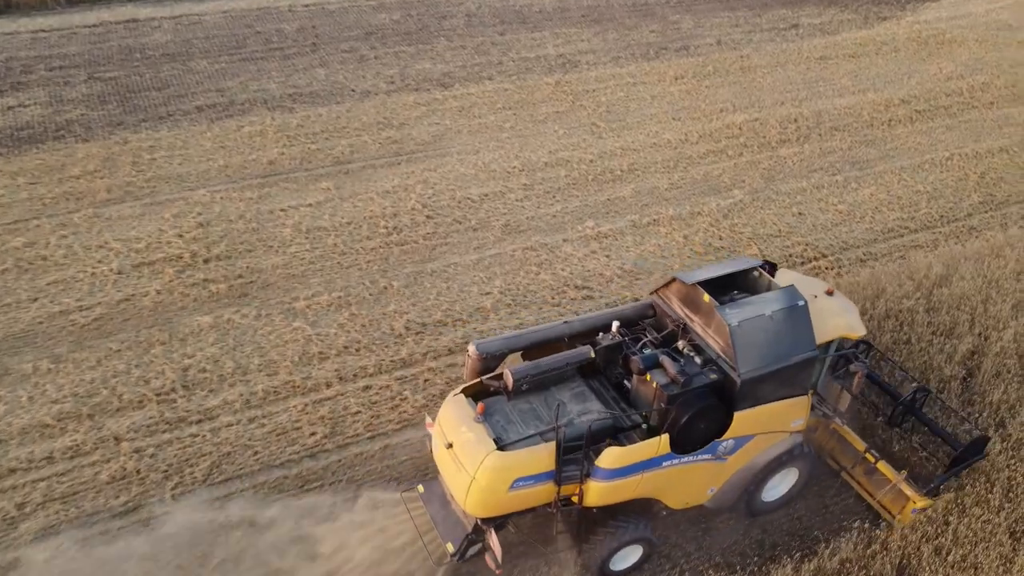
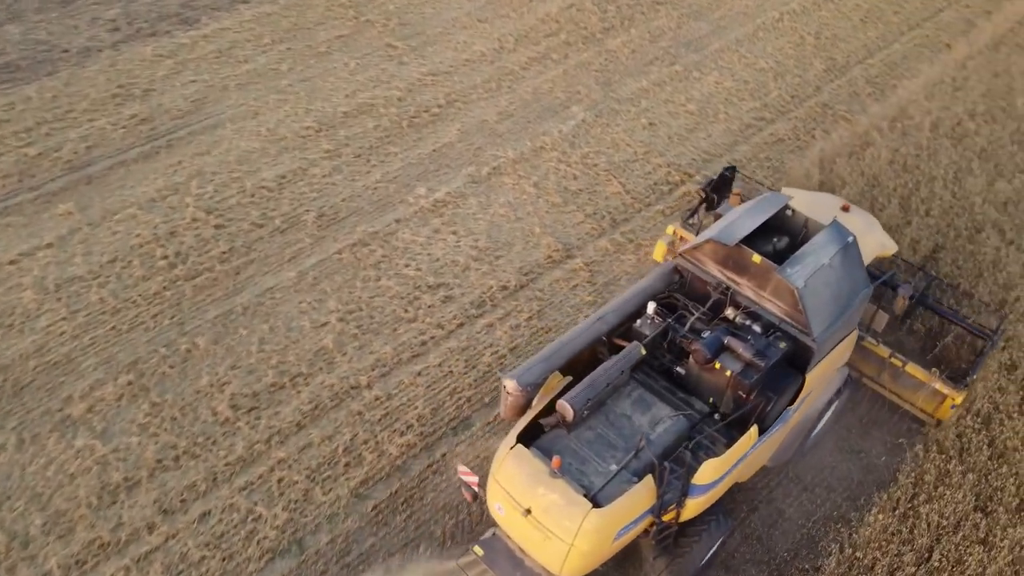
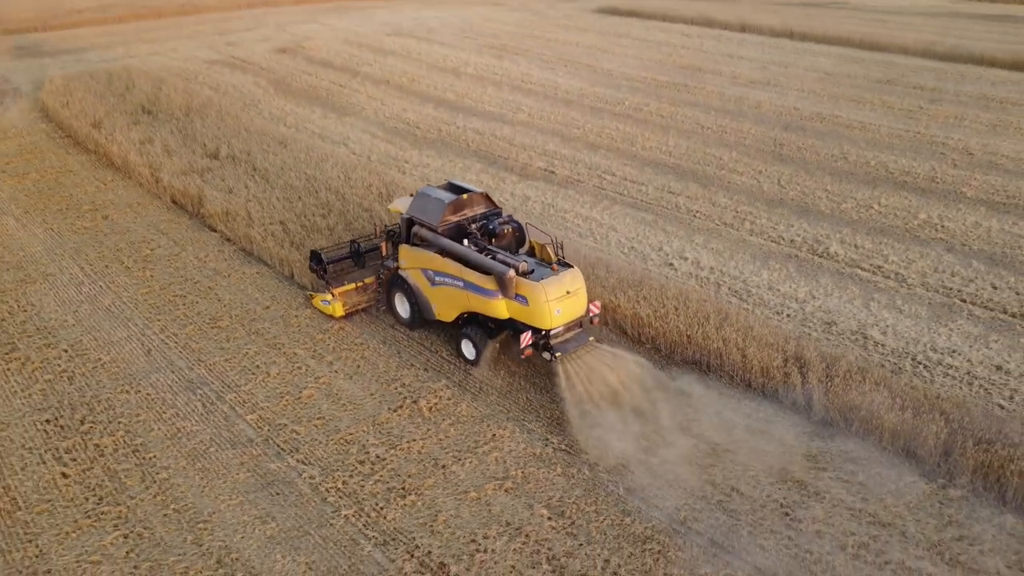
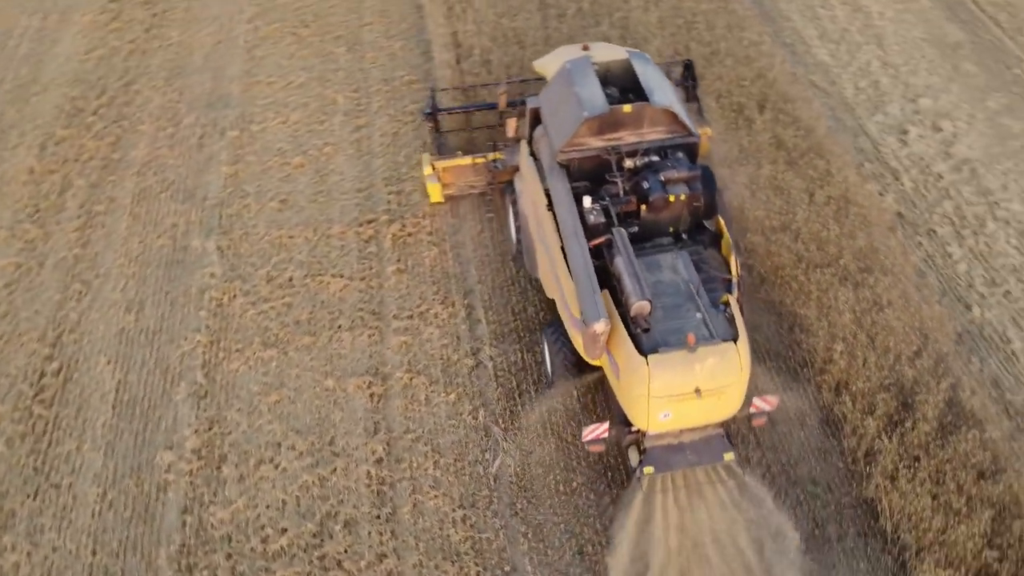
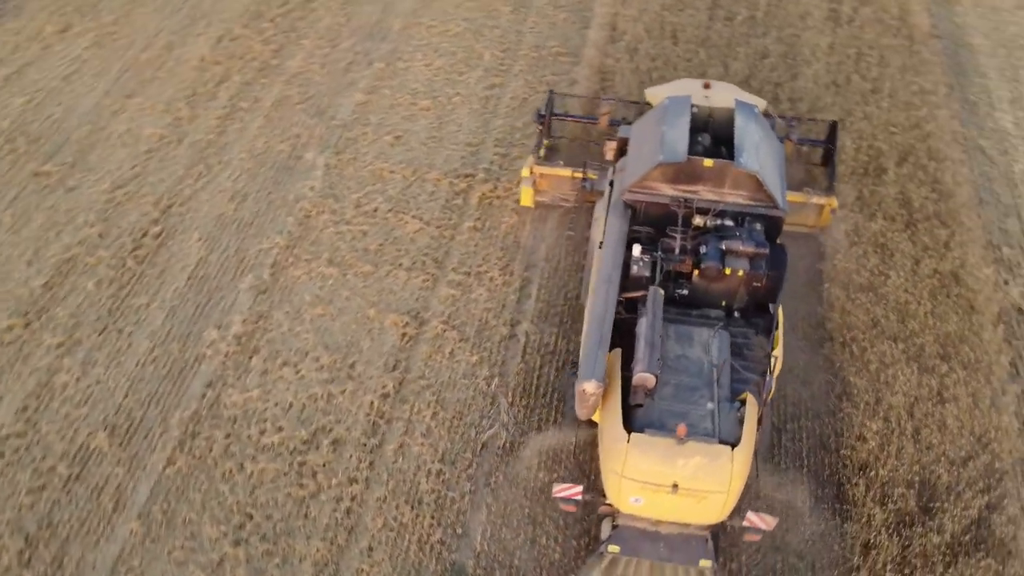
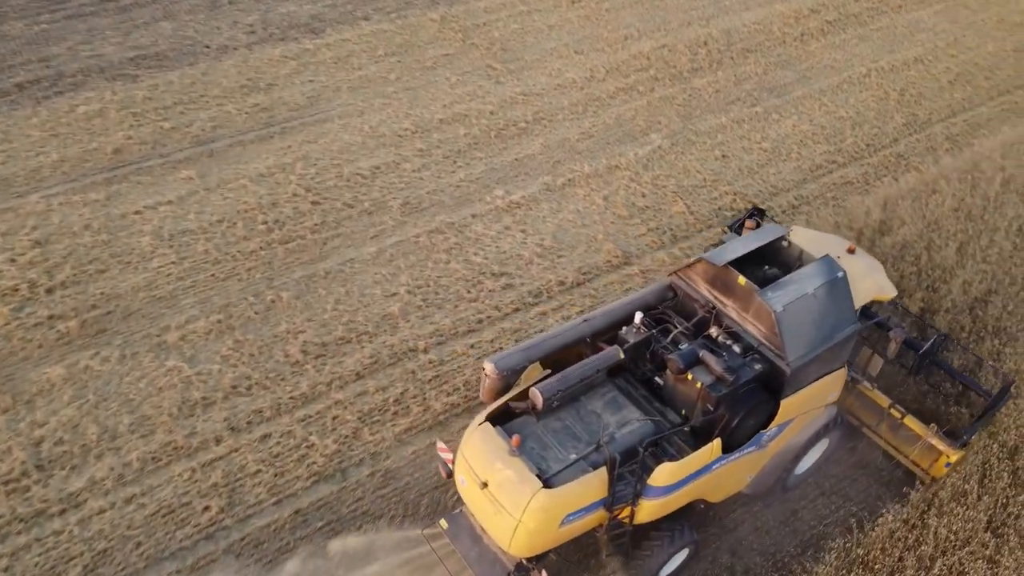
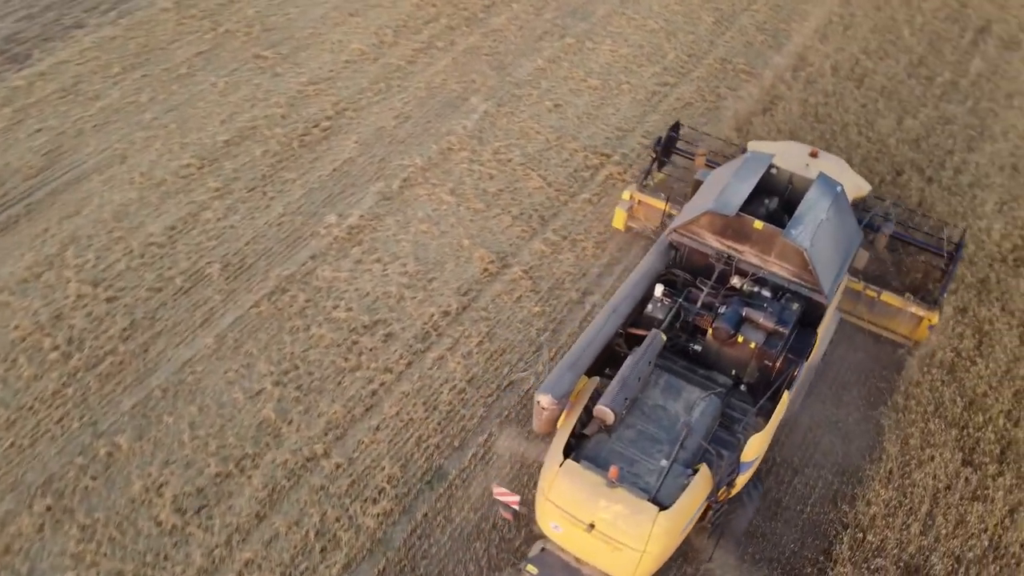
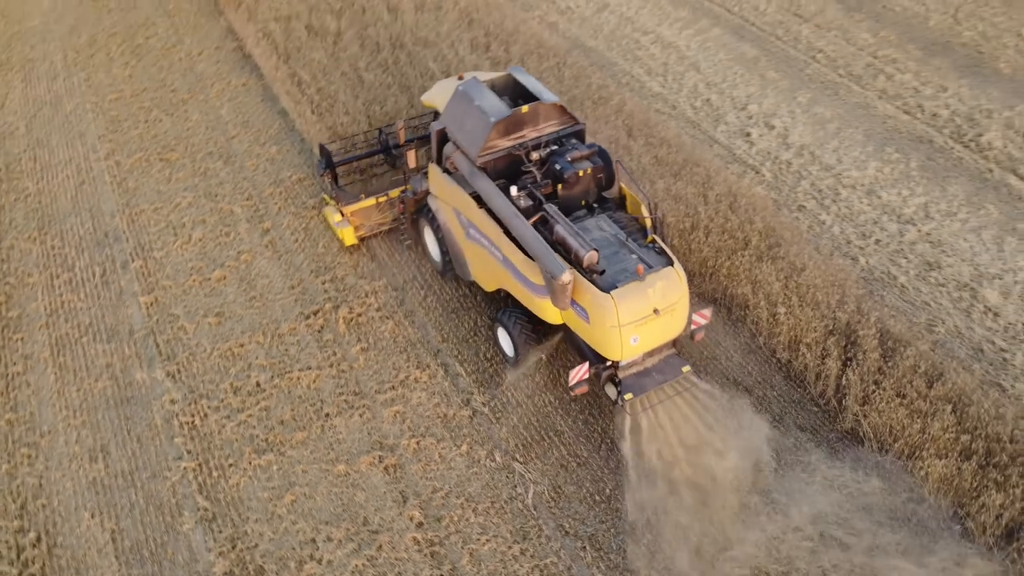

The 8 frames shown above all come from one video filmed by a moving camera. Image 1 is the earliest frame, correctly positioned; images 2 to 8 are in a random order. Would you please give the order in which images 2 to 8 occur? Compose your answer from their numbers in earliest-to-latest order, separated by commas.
6, 2, 7, 5, 4, 8, 3
